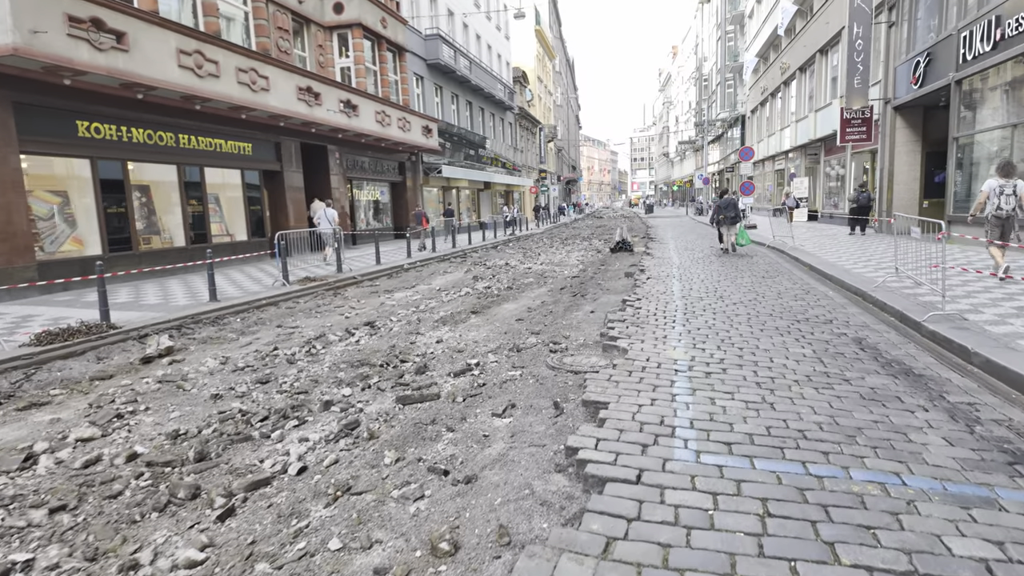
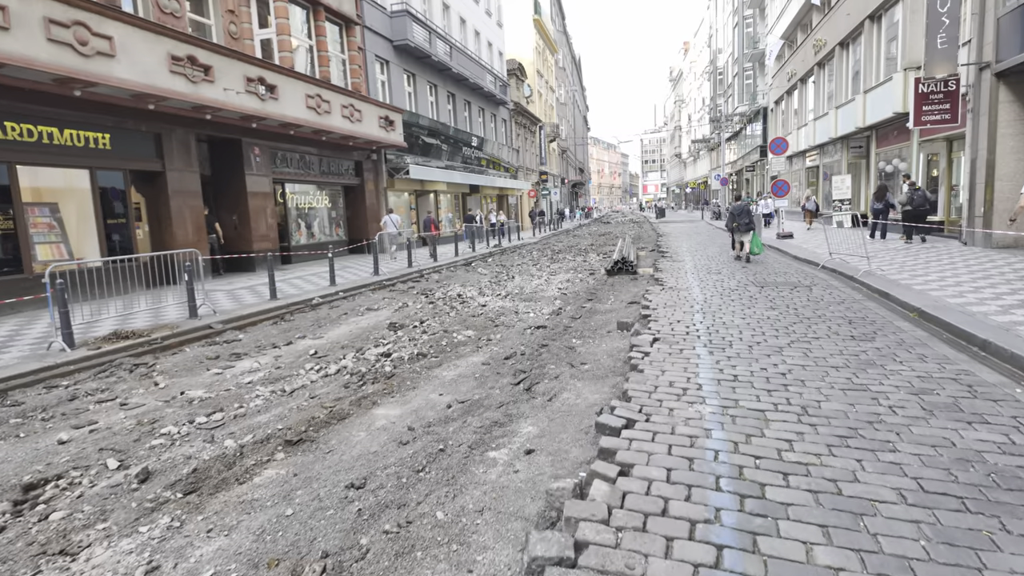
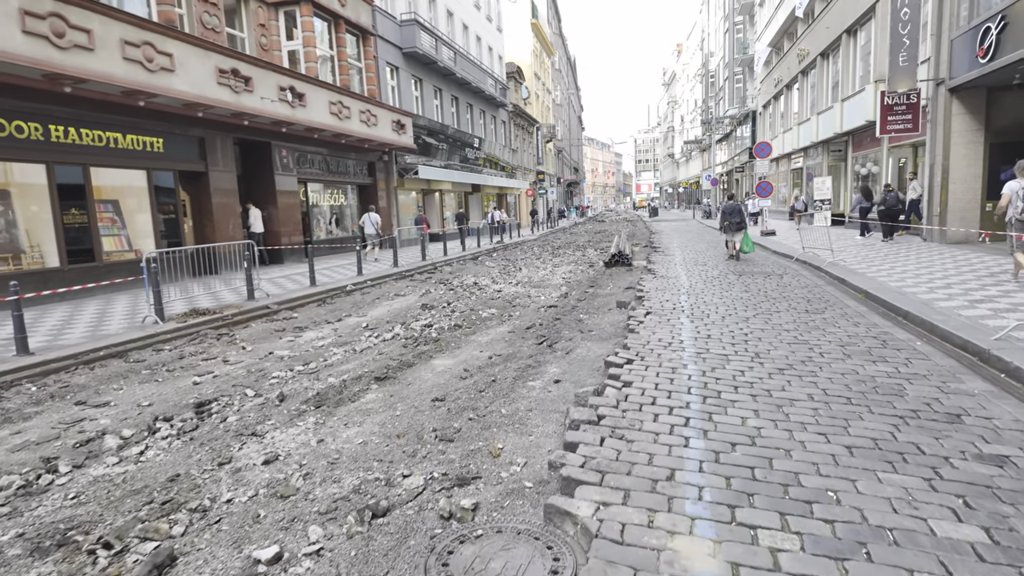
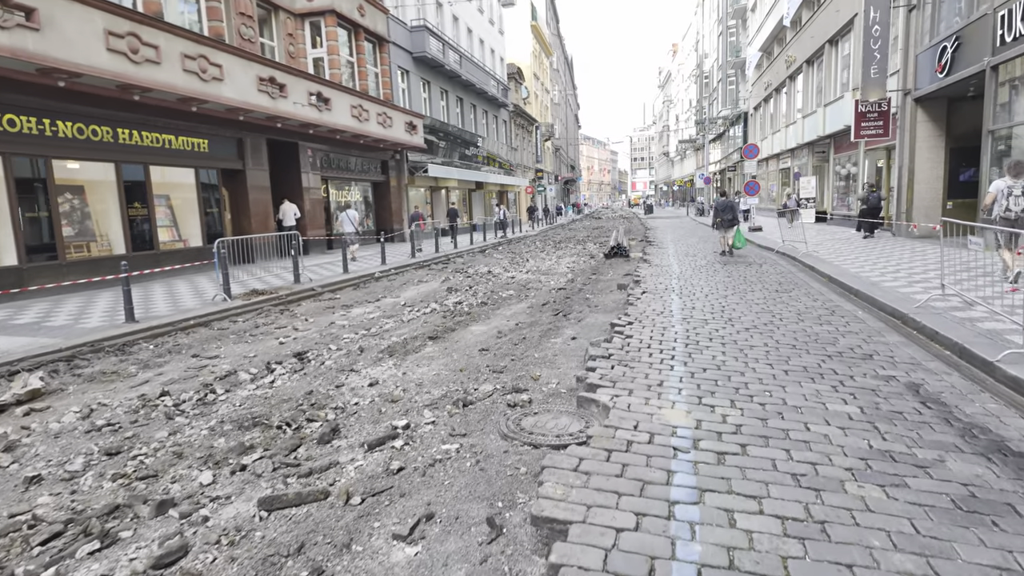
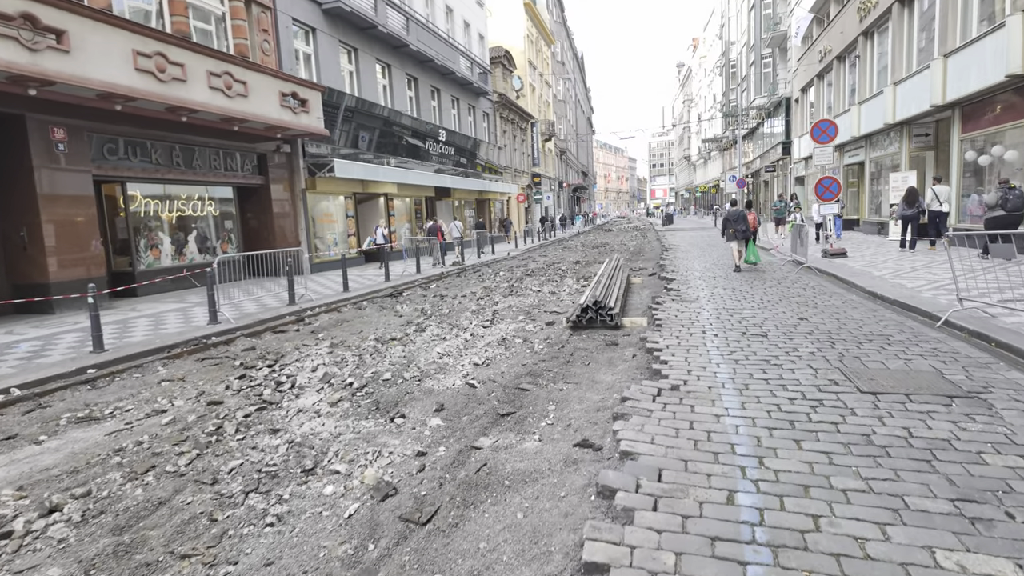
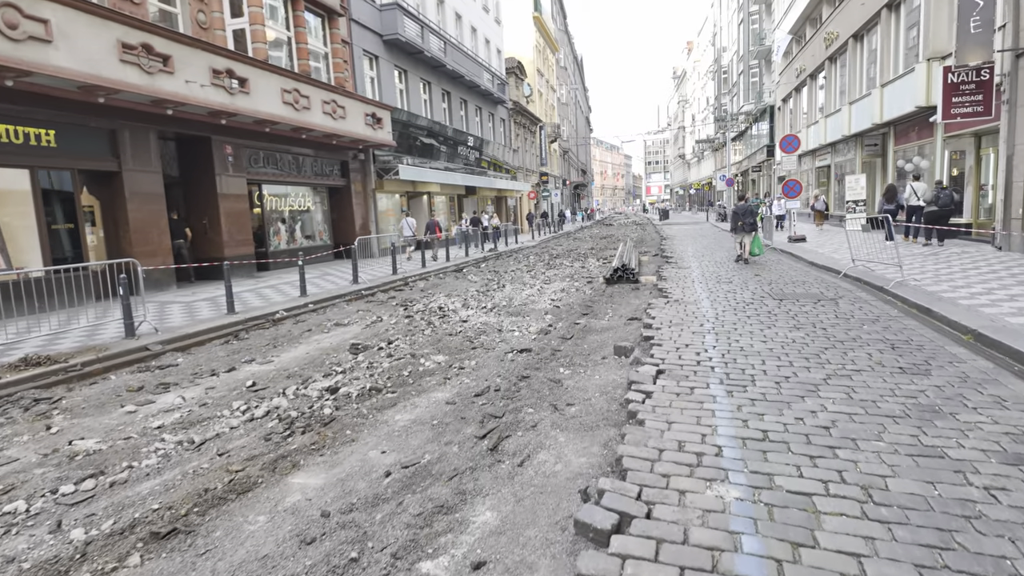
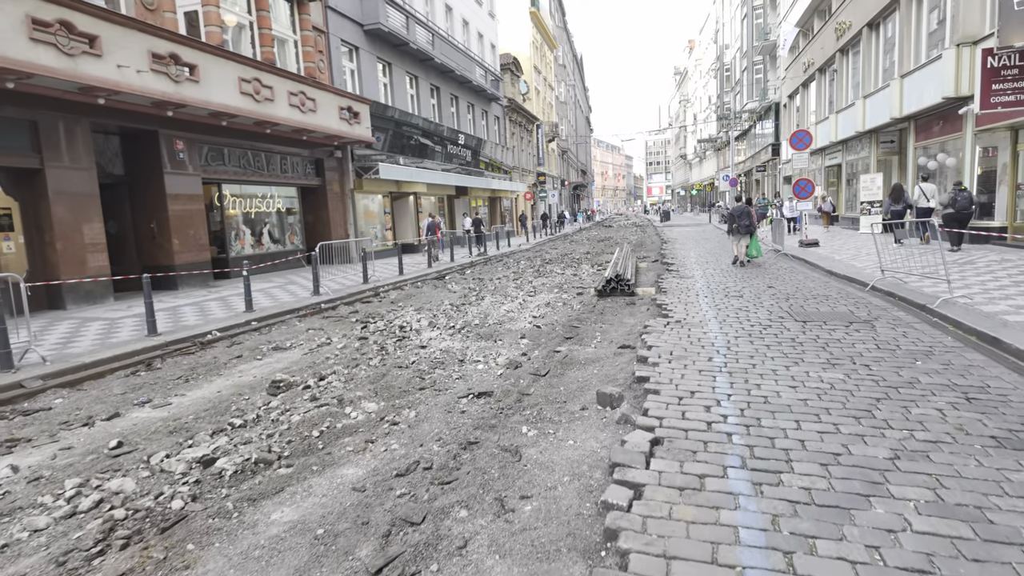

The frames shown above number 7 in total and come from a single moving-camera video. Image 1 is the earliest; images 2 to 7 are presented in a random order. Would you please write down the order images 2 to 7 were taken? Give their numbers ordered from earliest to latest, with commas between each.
4, 3, 2, 6, 7, 5
